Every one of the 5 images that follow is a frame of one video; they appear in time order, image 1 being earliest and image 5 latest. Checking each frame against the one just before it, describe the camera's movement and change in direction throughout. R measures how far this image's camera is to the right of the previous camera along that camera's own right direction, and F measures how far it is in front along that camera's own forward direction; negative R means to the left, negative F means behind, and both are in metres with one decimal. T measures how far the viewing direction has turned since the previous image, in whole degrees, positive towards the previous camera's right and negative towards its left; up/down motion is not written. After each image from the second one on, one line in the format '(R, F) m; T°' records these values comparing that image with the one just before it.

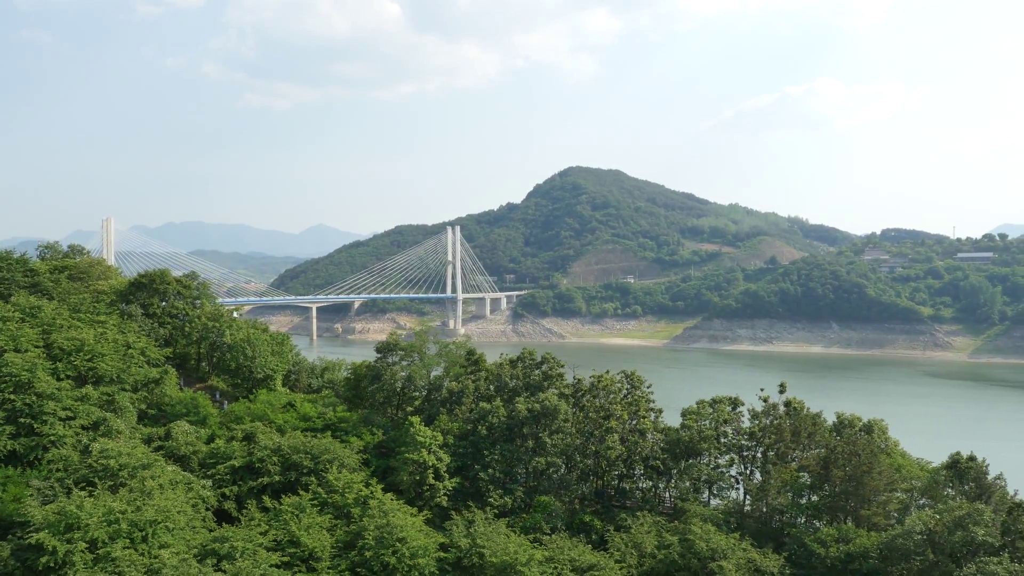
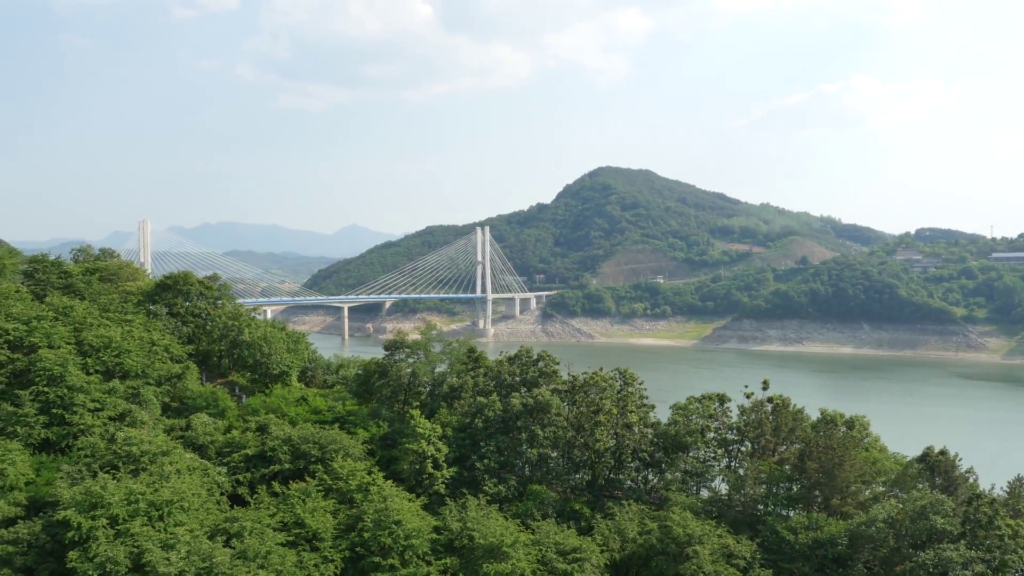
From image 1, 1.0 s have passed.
(+0.5, -0.8) m; -2°
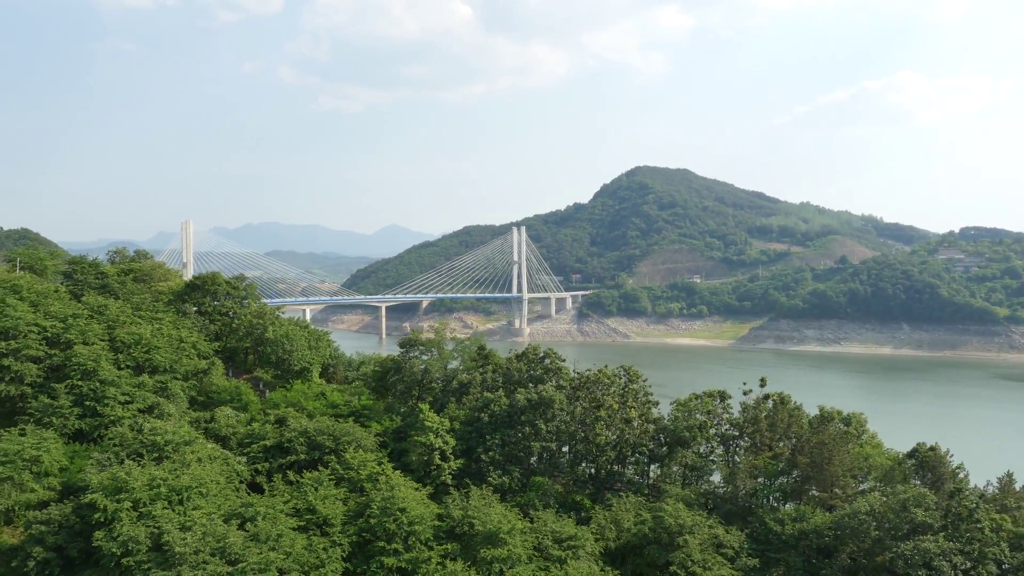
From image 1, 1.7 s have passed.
(+0.5, -0.6) m; -2°
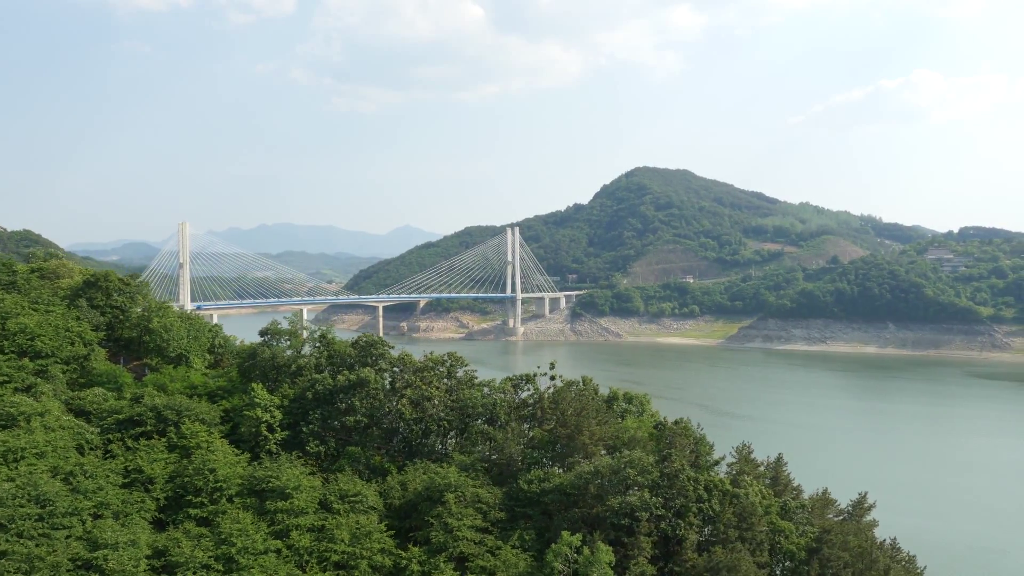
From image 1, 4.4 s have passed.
(+3.4, -2.1) m; -1°
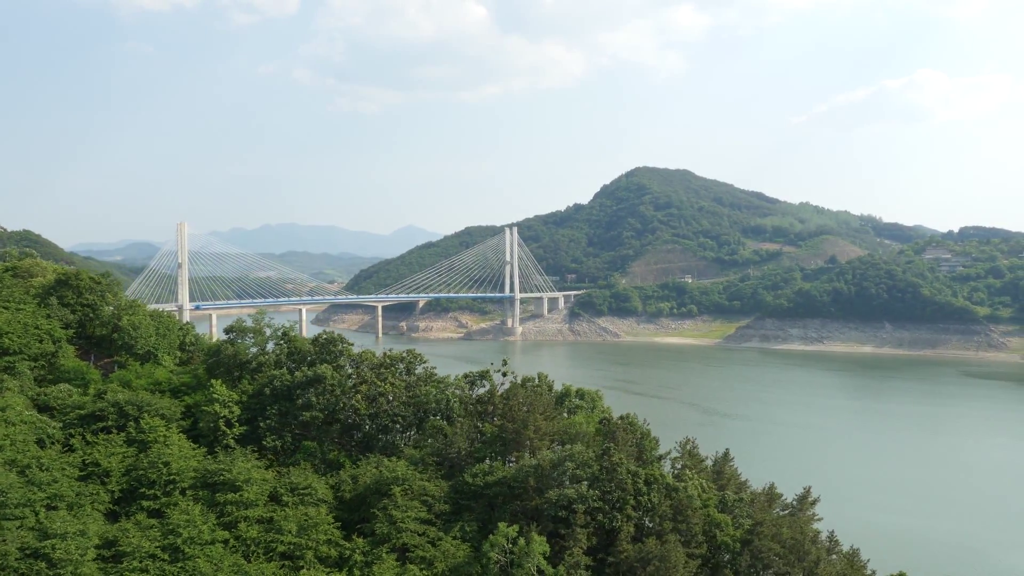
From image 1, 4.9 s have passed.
(+0.9, -0.3) m; 0°
